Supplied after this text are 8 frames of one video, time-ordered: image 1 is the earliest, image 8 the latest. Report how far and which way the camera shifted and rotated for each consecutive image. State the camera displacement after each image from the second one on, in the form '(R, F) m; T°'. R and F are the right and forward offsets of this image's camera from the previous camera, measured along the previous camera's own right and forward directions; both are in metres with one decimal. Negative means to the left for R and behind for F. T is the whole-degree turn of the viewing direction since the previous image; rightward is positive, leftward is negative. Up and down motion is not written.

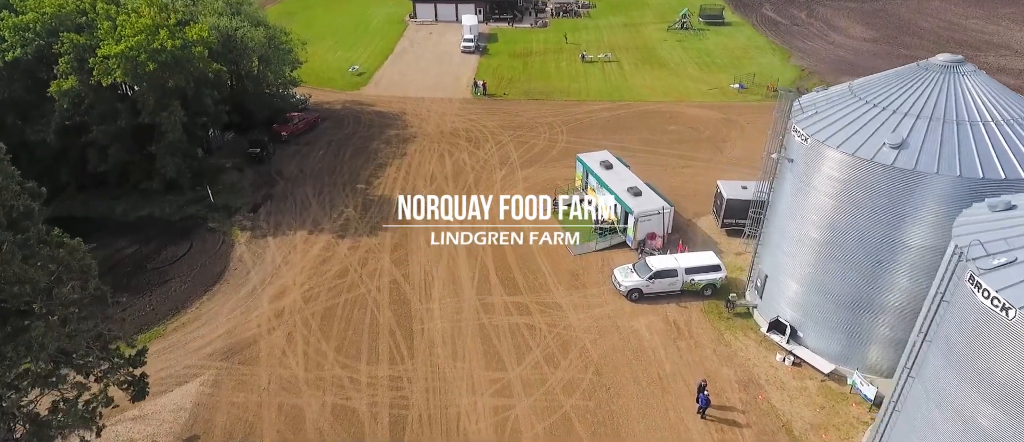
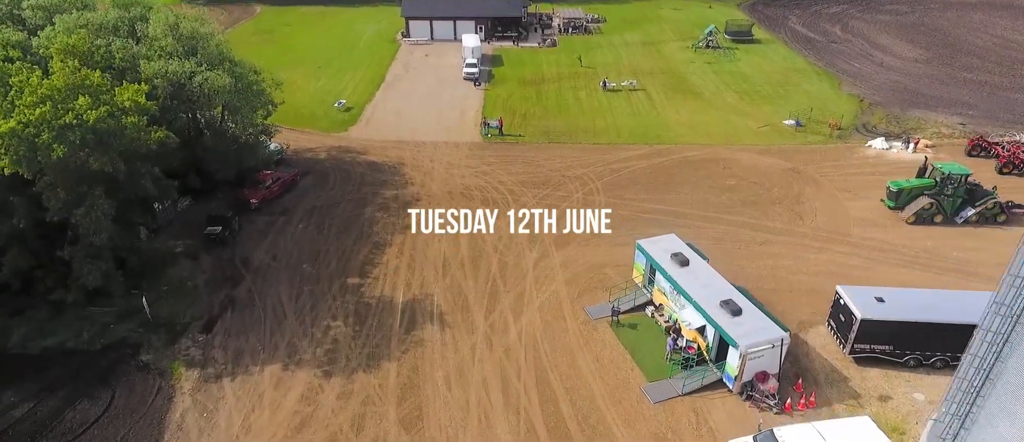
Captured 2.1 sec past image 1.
(-2.0, +7.2) m; +1°
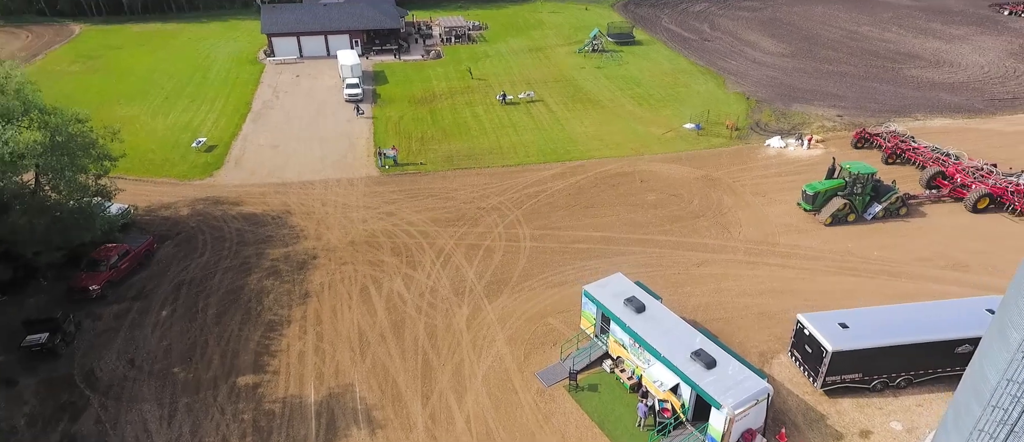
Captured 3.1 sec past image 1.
(-1.4, +3.6) m; +11°
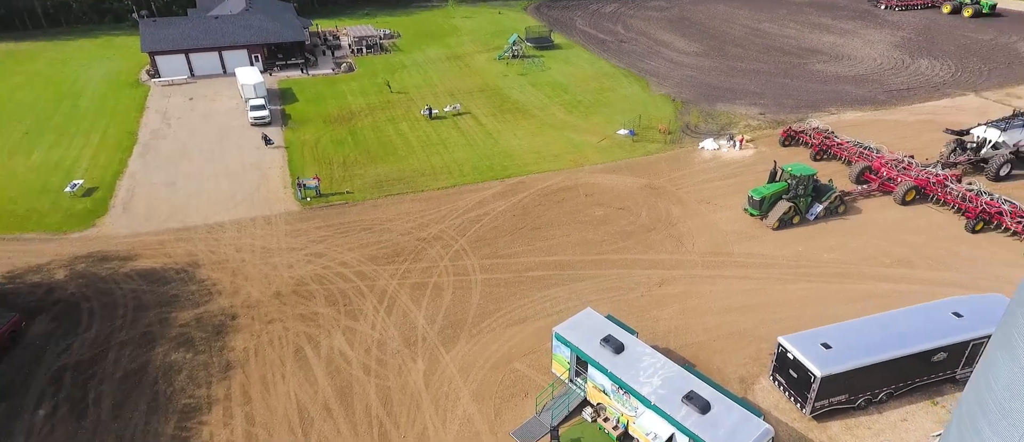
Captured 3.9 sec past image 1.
(-1.3, +2.4) m; +8°
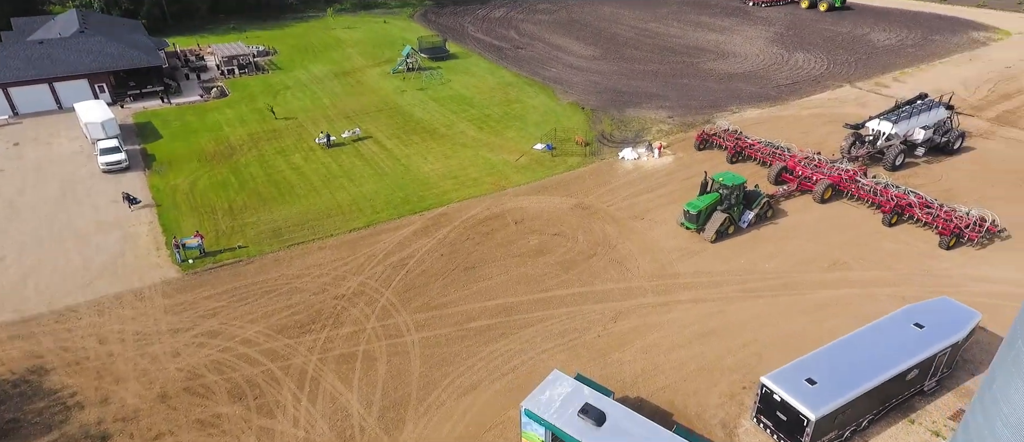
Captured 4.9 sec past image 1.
(-1.4, +3.1) m; +10°
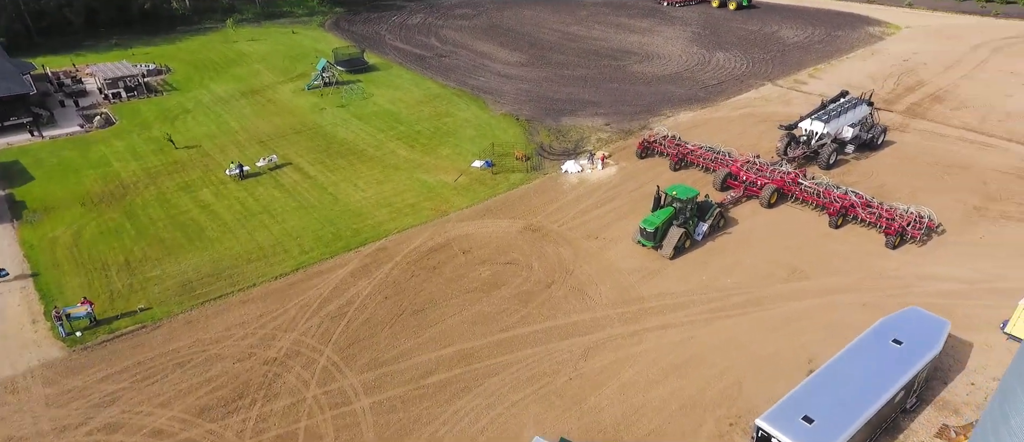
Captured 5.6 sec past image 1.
(-1.0, +2.4) m; +8°
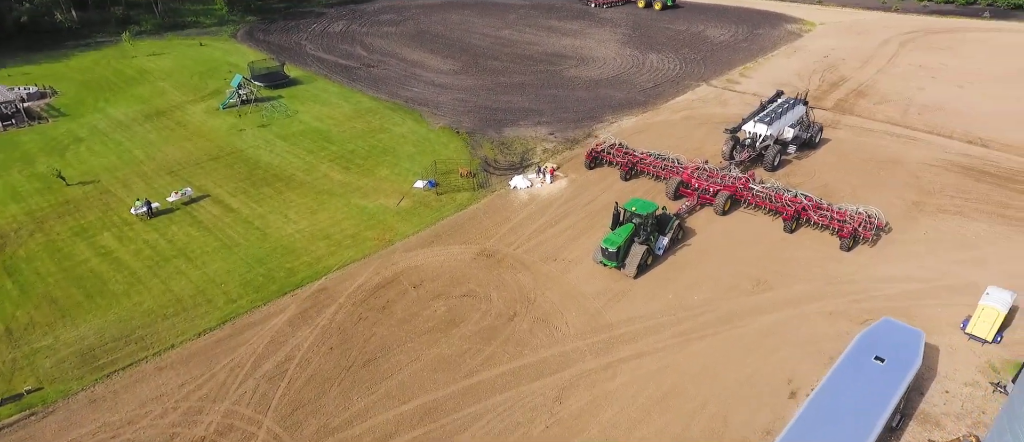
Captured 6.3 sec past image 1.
(-0.8, +2.0) m; +7°
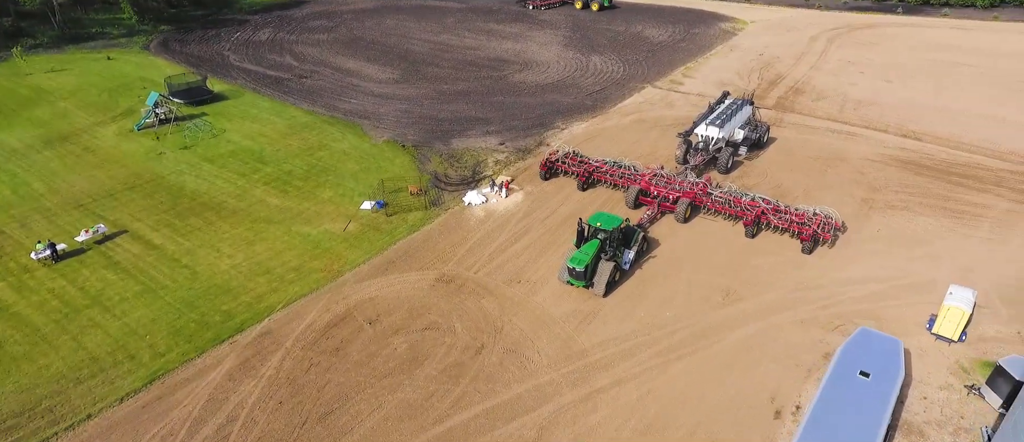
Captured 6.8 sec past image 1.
(-0.7, +1.7) m; +6°
